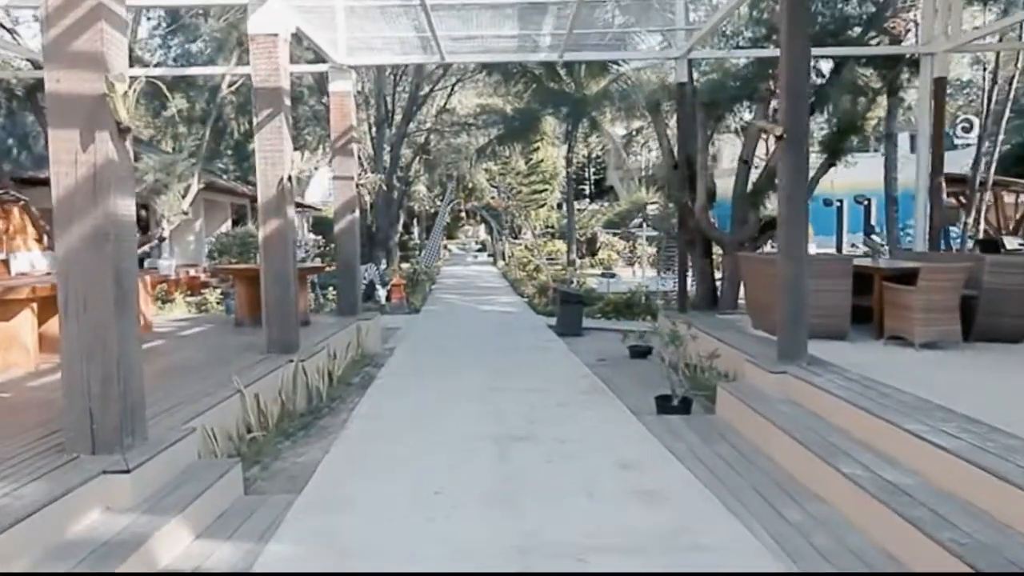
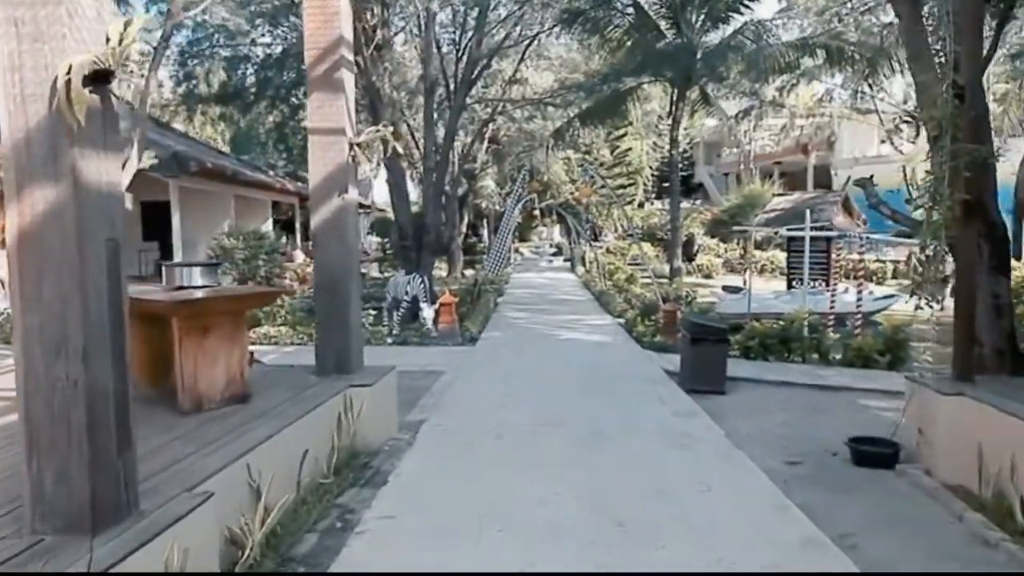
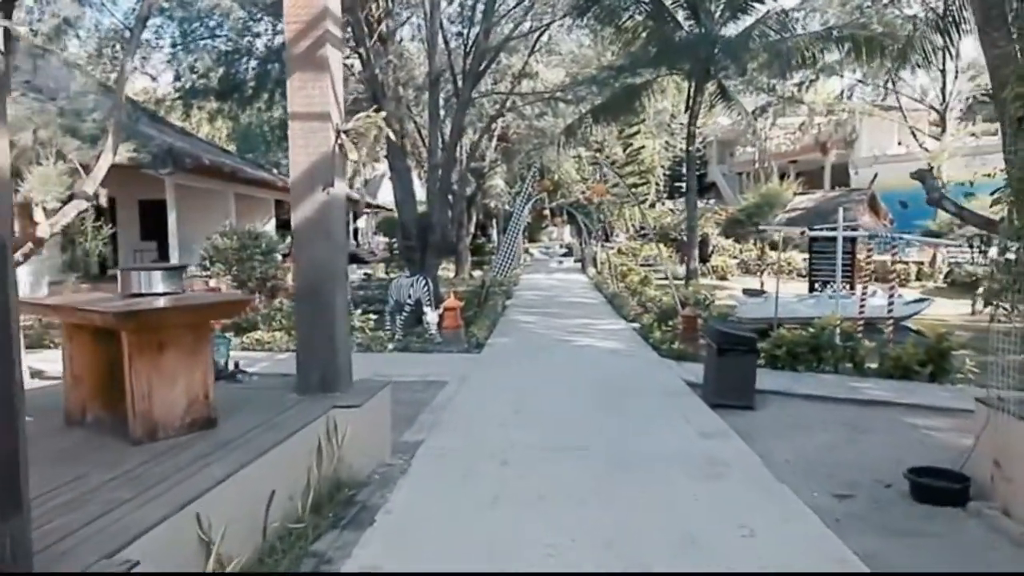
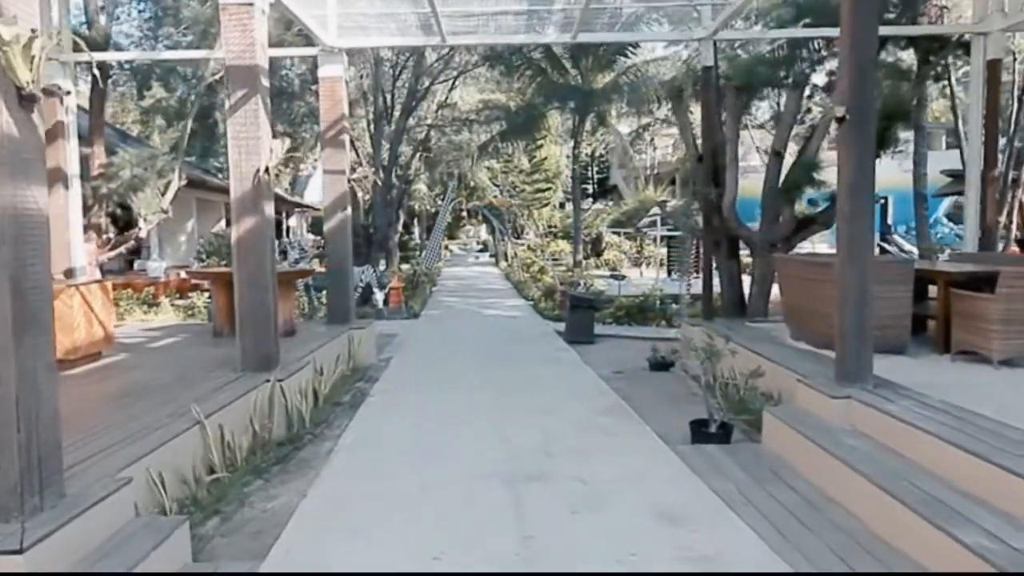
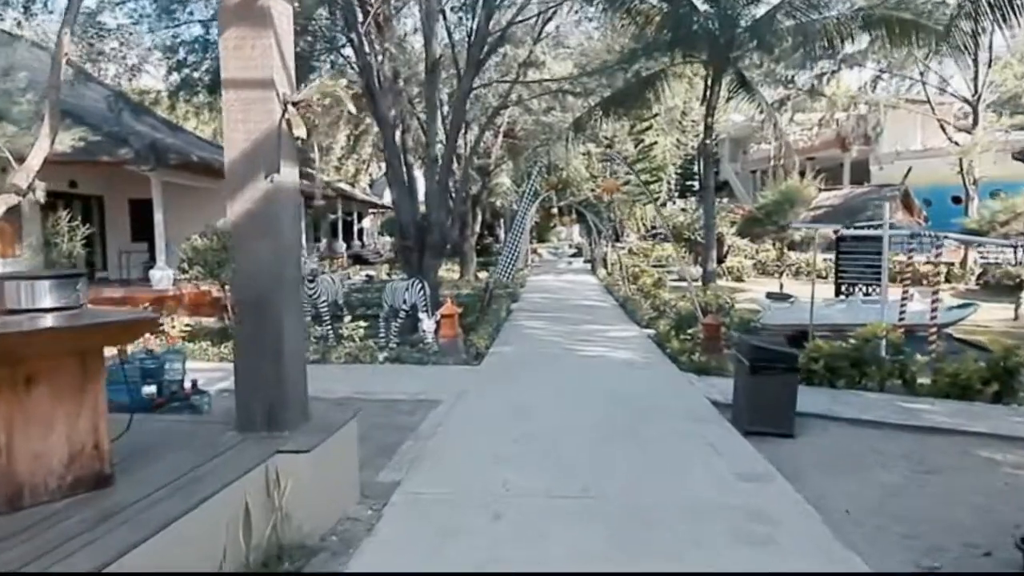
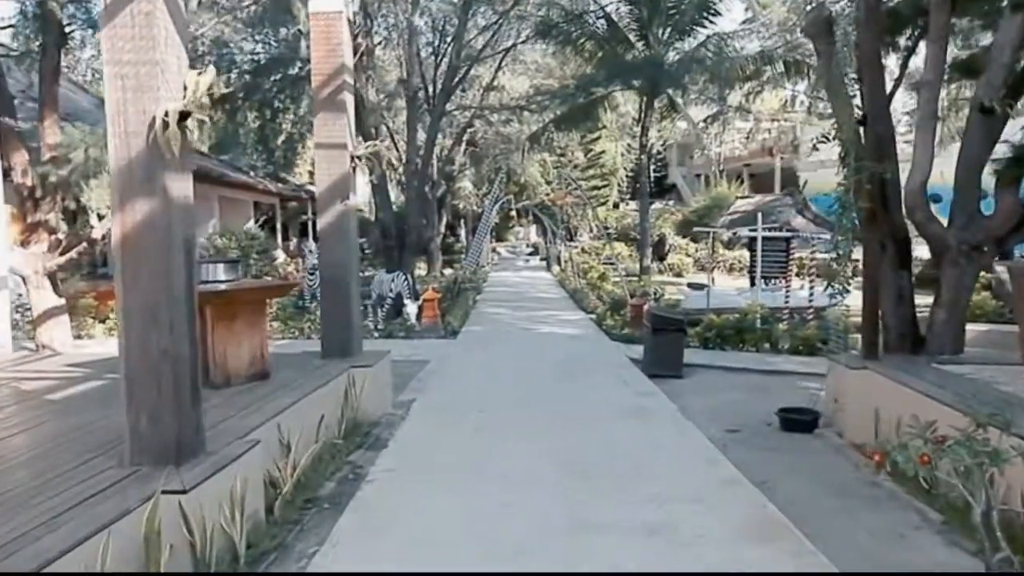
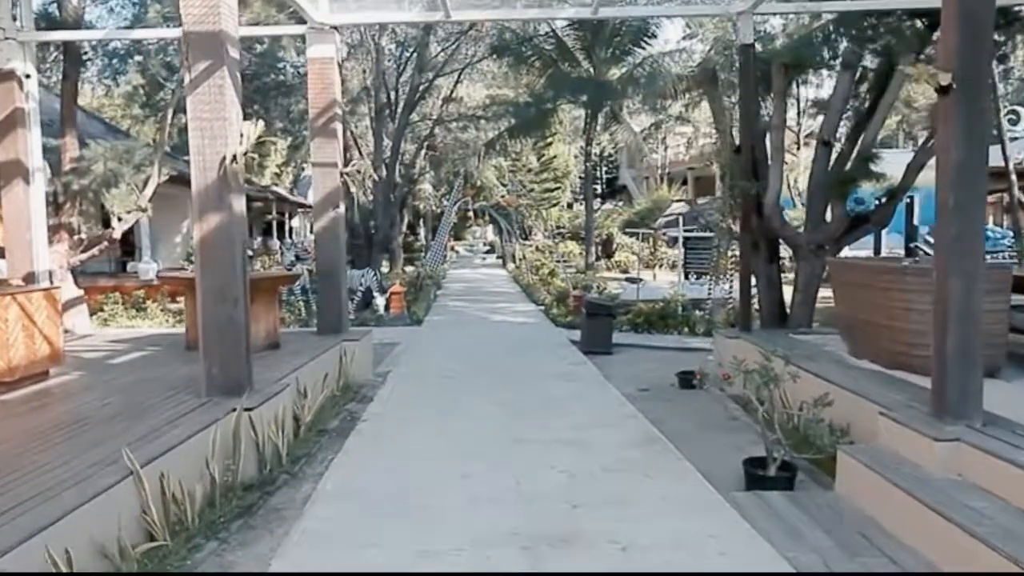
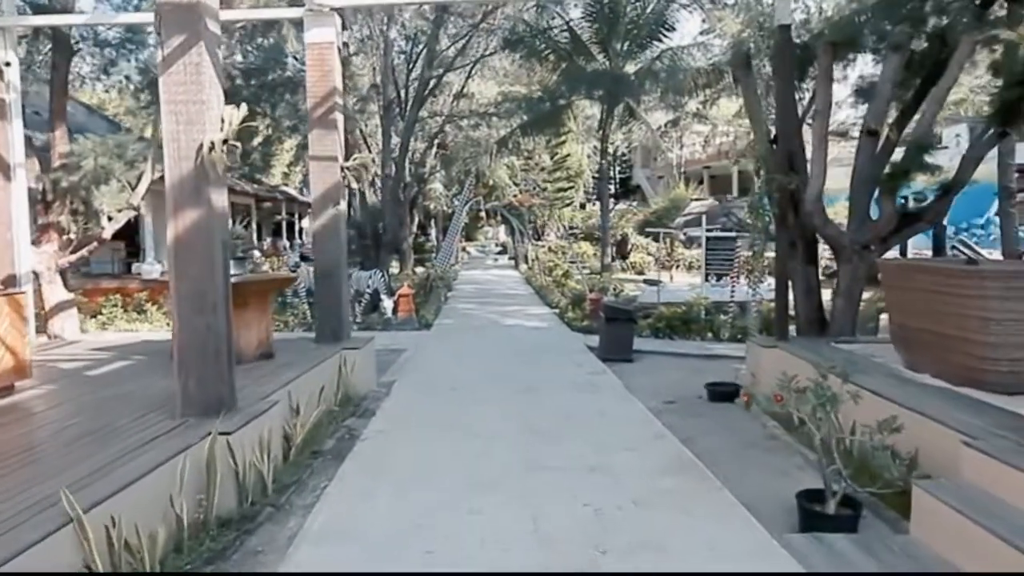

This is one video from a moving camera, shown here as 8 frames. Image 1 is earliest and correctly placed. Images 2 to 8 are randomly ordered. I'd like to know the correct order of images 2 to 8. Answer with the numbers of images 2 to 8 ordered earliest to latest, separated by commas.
4, 7, 8, 6, 2, 3, 5
